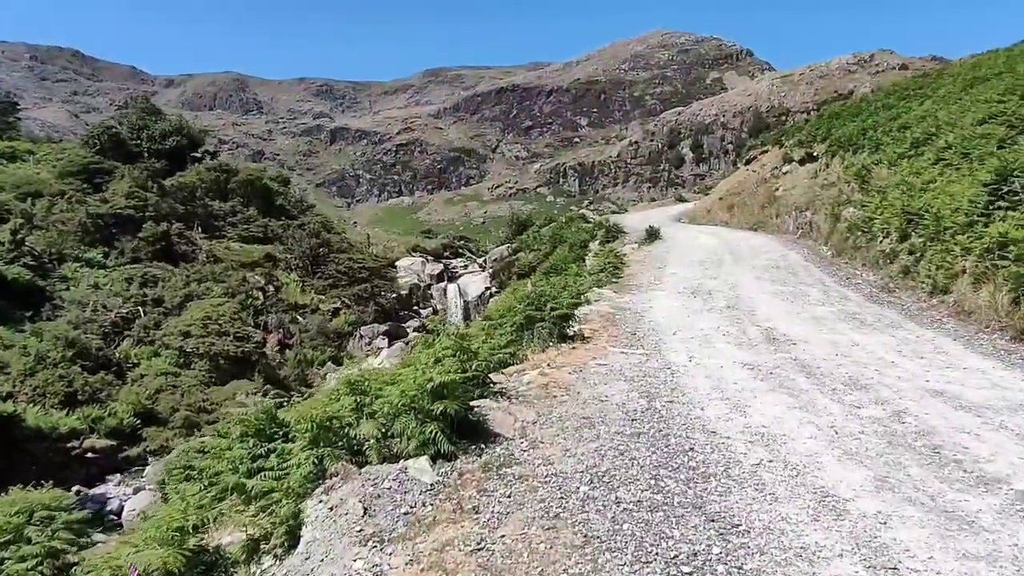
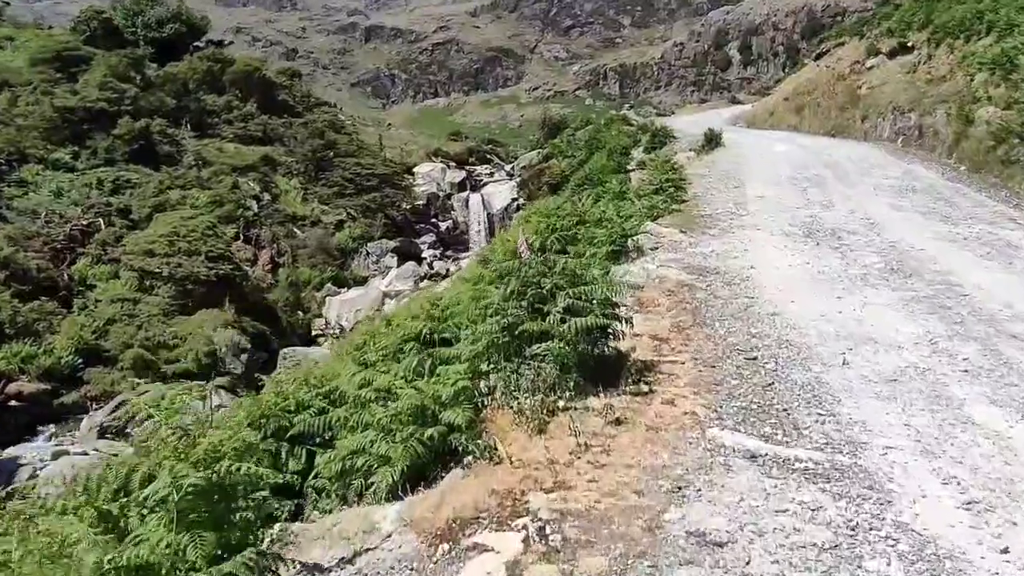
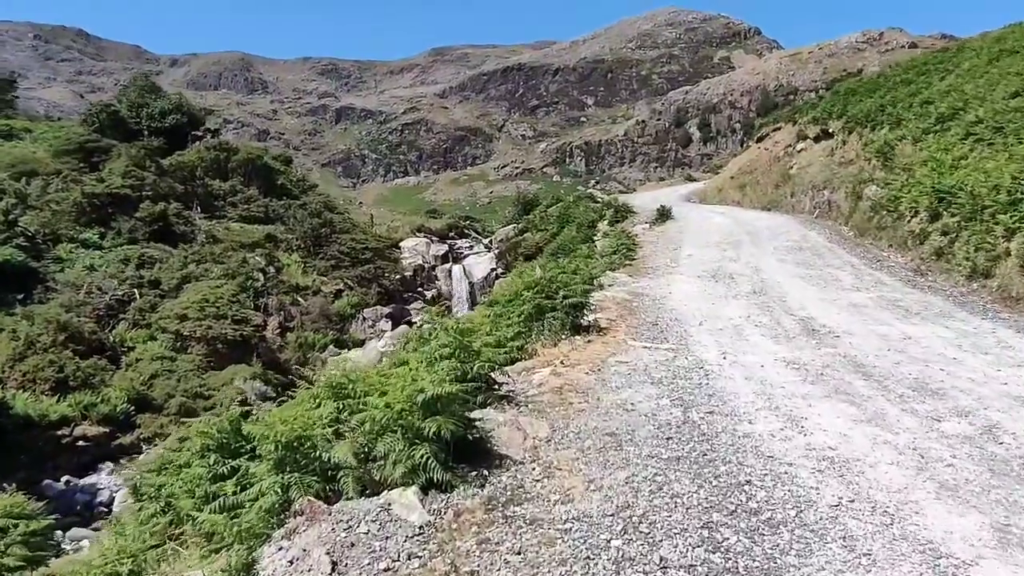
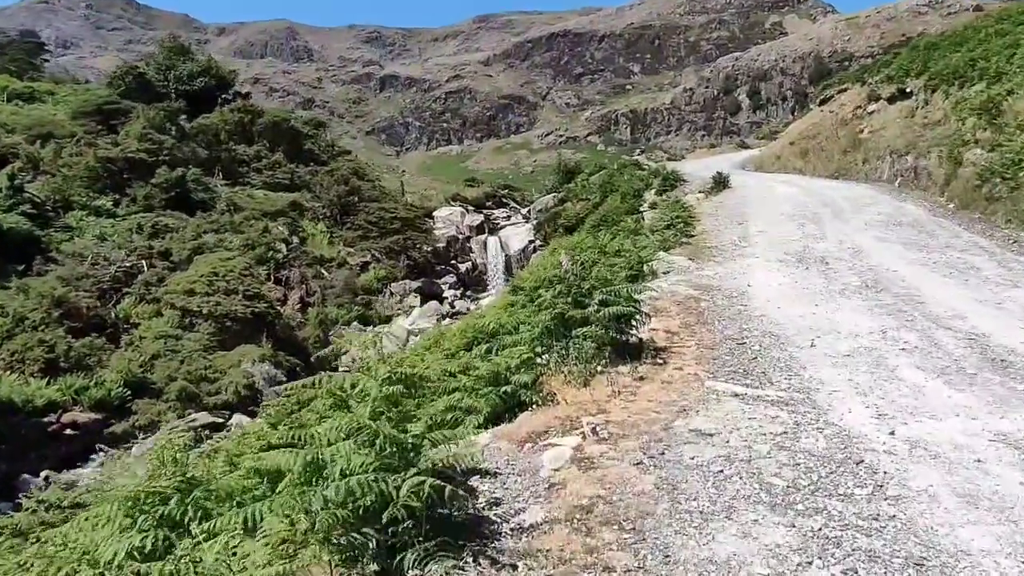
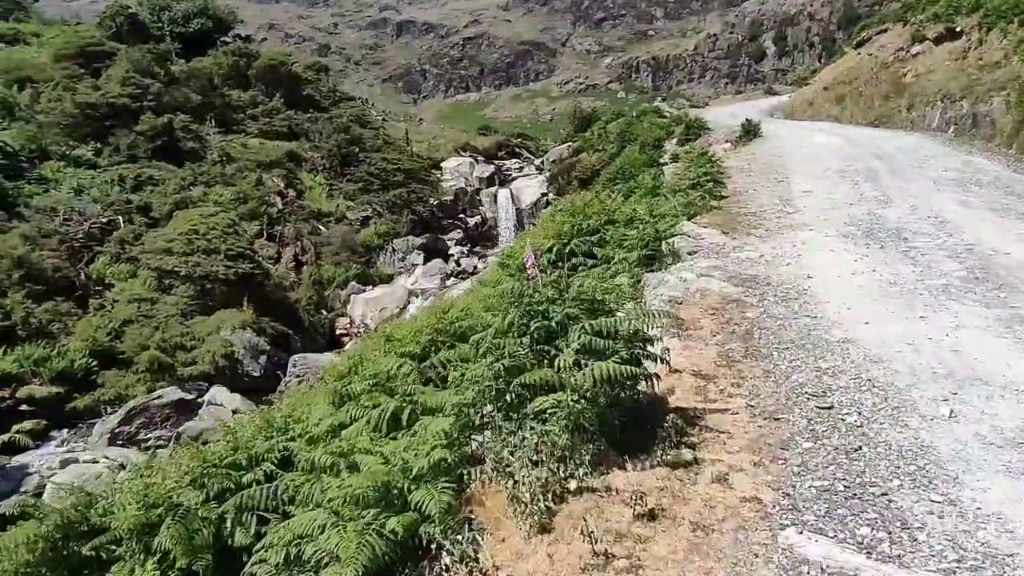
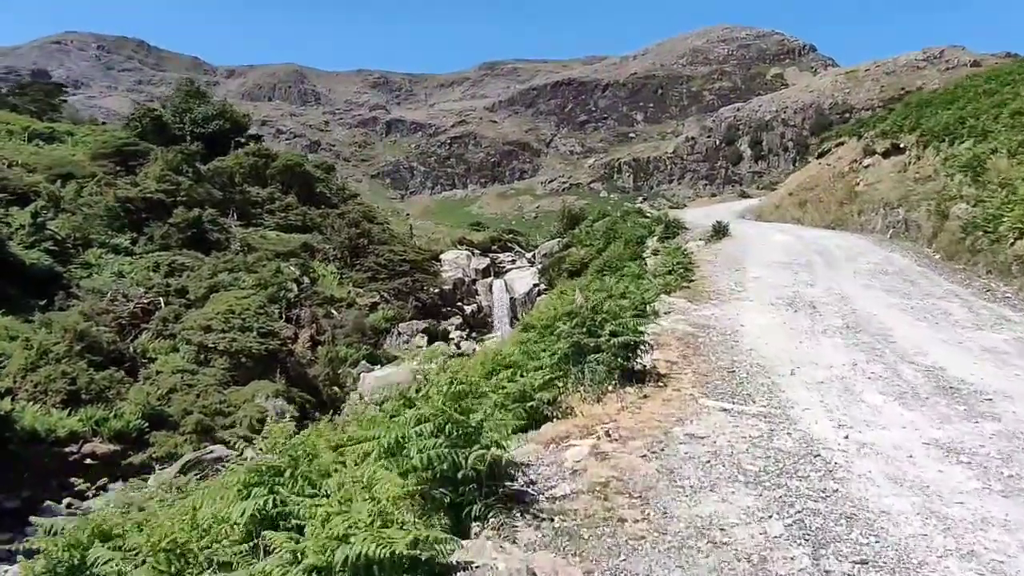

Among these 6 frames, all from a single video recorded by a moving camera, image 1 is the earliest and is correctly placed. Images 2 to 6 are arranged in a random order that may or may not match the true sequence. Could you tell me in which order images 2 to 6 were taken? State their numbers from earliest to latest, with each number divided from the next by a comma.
3, 6, 4, 2, 5
